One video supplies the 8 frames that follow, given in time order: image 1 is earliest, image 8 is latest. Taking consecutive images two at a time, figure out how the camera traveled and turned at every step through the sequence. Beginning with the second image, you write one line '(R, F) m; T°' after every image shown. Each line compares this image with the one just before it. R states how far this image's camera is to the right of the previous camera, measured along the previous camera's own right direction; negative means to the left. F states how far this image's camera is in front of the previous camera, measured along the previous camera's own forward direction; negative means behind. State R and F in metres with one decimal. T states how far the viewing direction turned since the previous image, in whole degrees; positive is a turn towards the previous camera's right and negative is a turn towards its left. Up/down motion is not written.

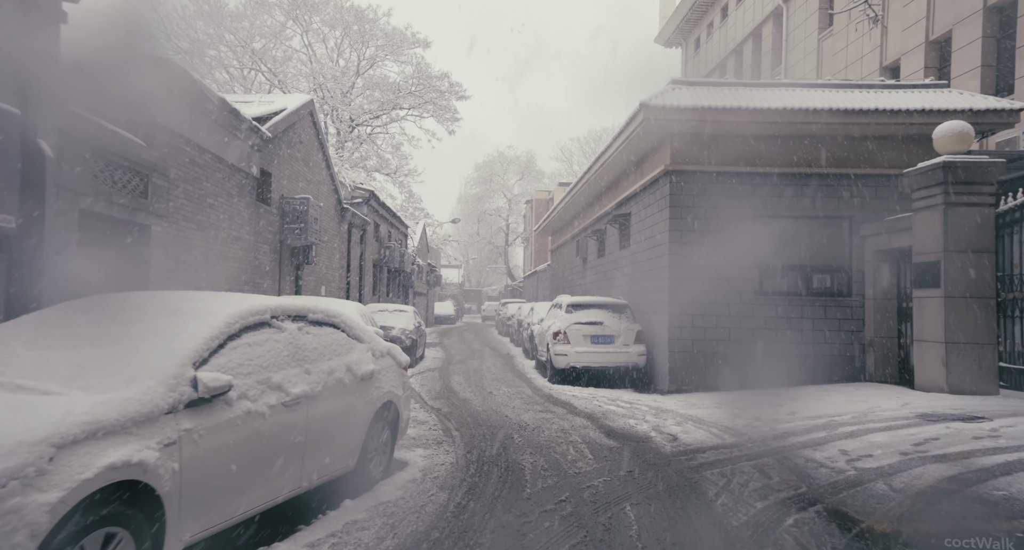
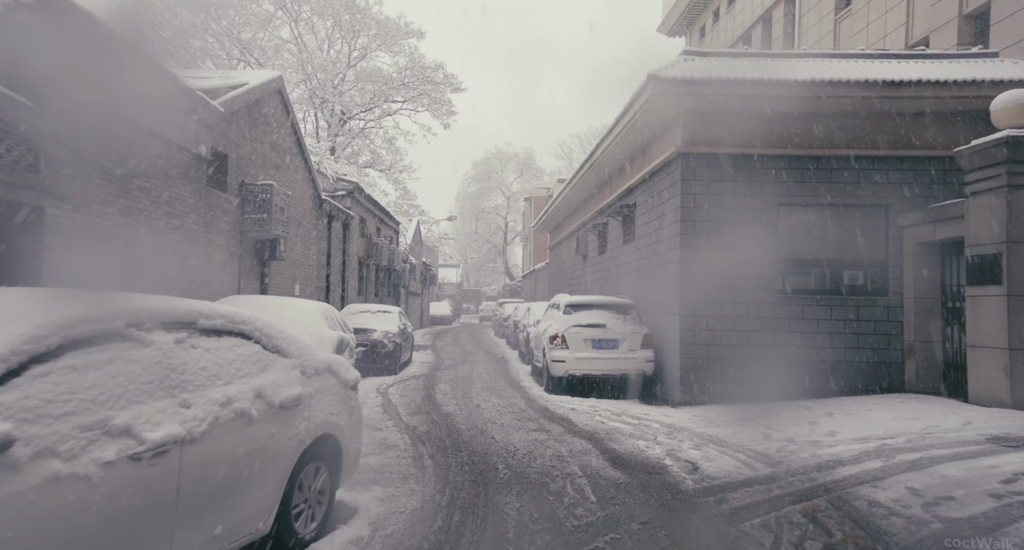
(+0.1, +1.2) m; 0°
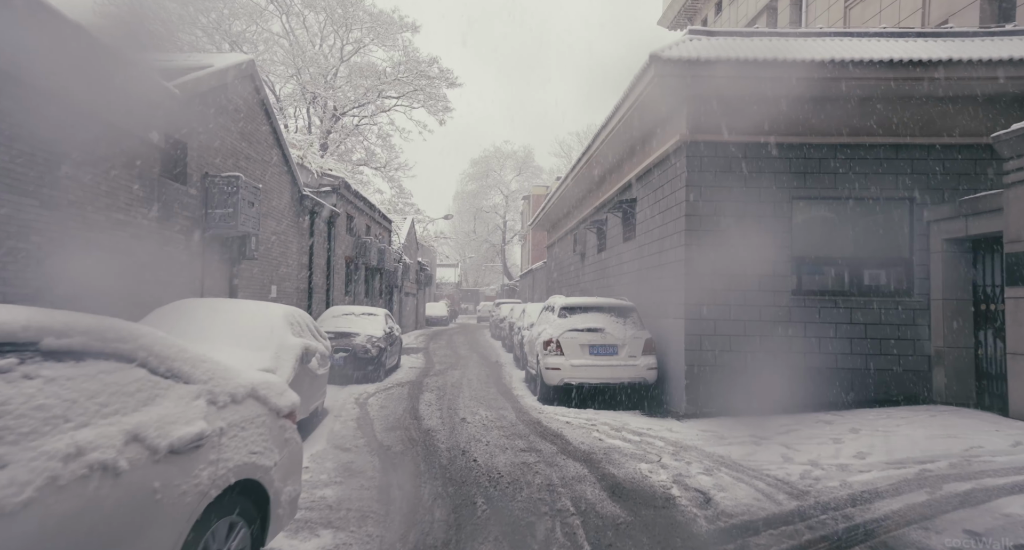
(+0.1, +0.8) m; 0°
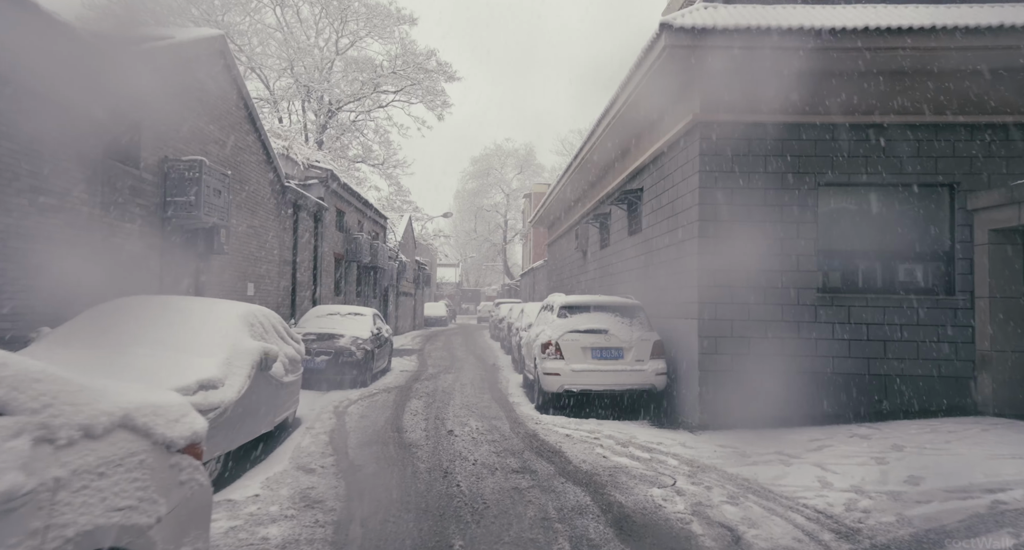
(+0.1, +0.8) m; 0°
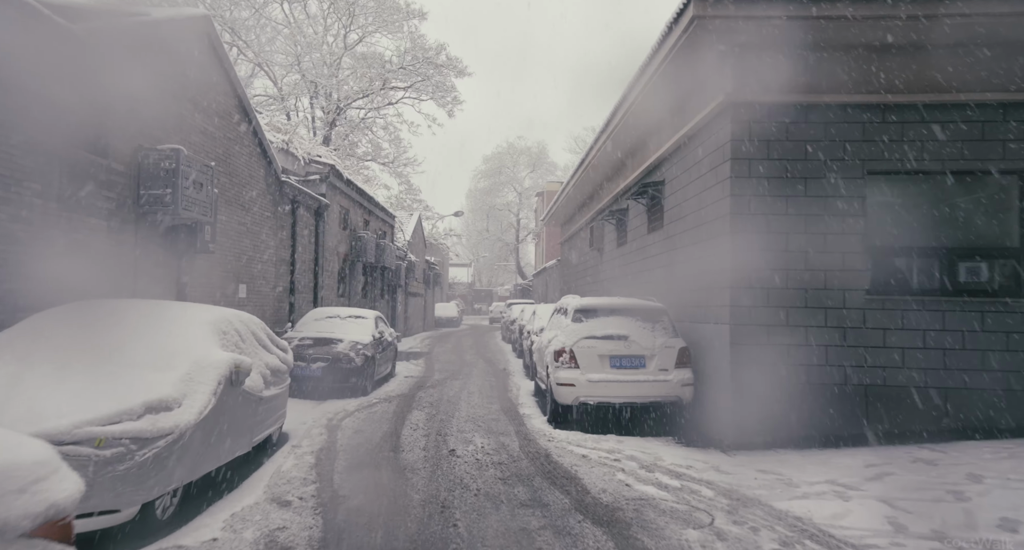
(0.0, +0.8) m; -1°
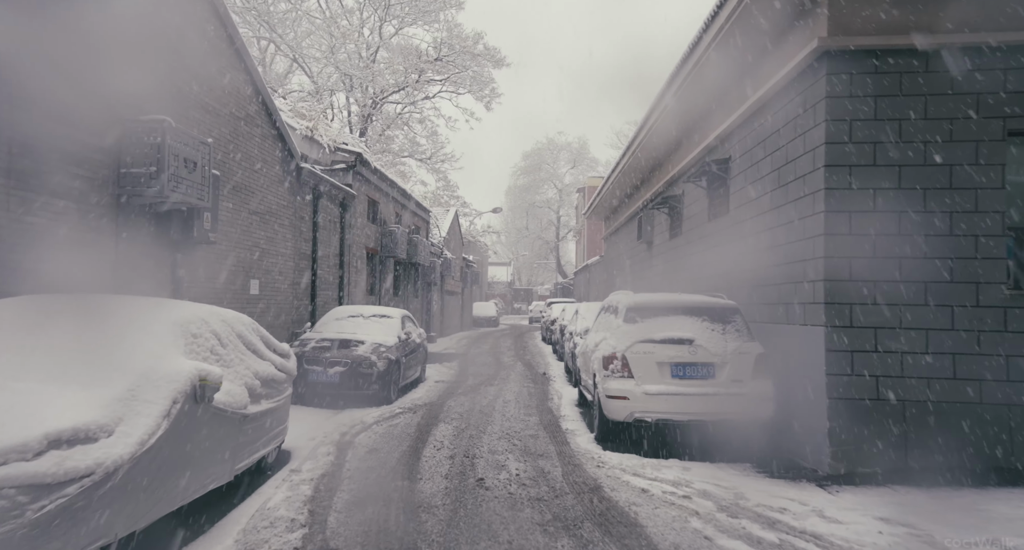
(0.0, +1.1) m; -4°
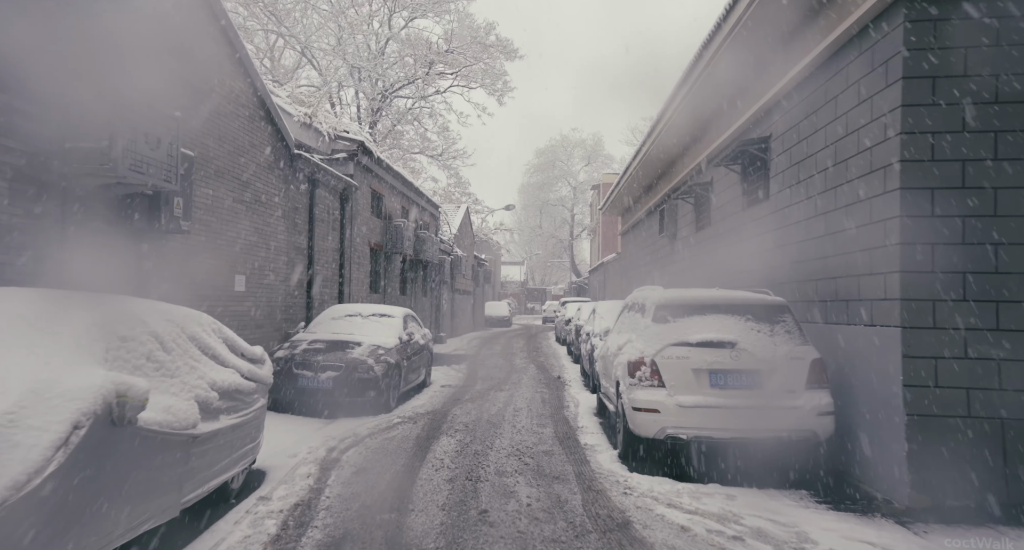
(0.0, +0.9) m; -1°
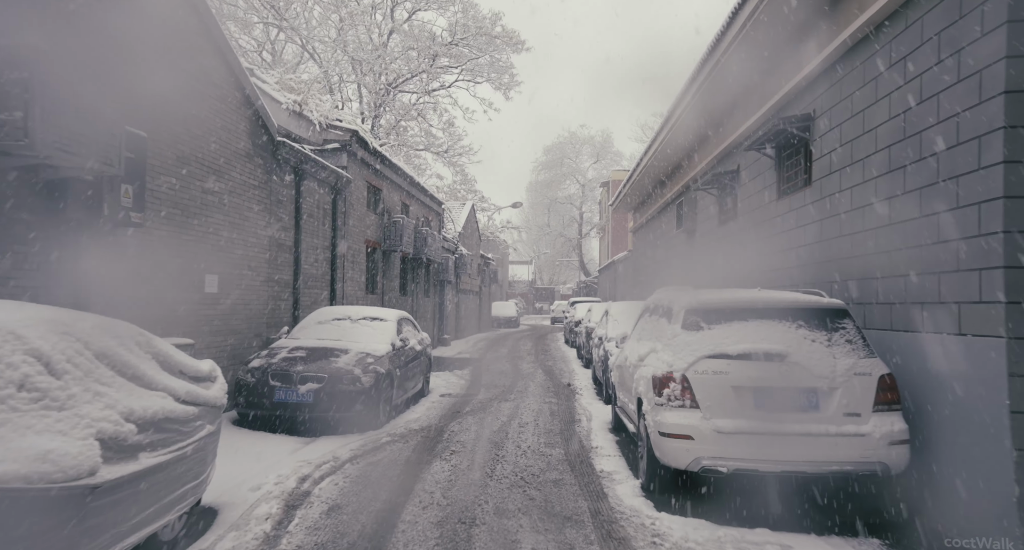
(0.0, +0.9) m; -1°
